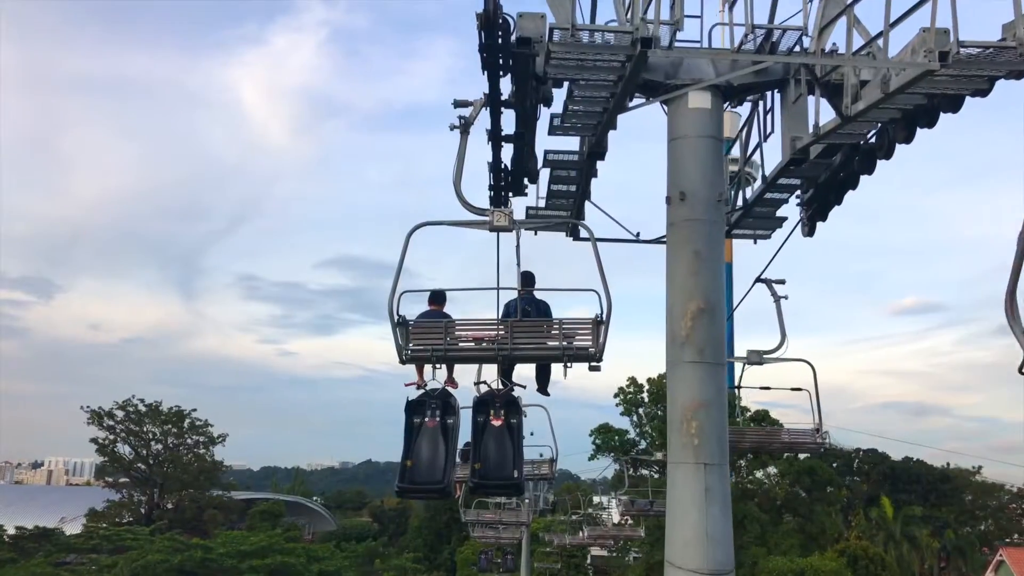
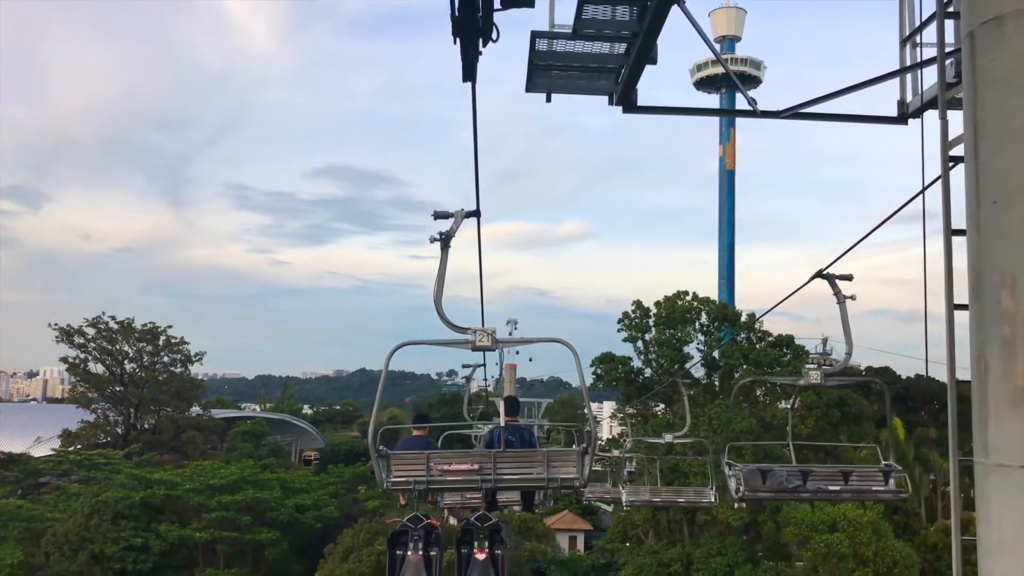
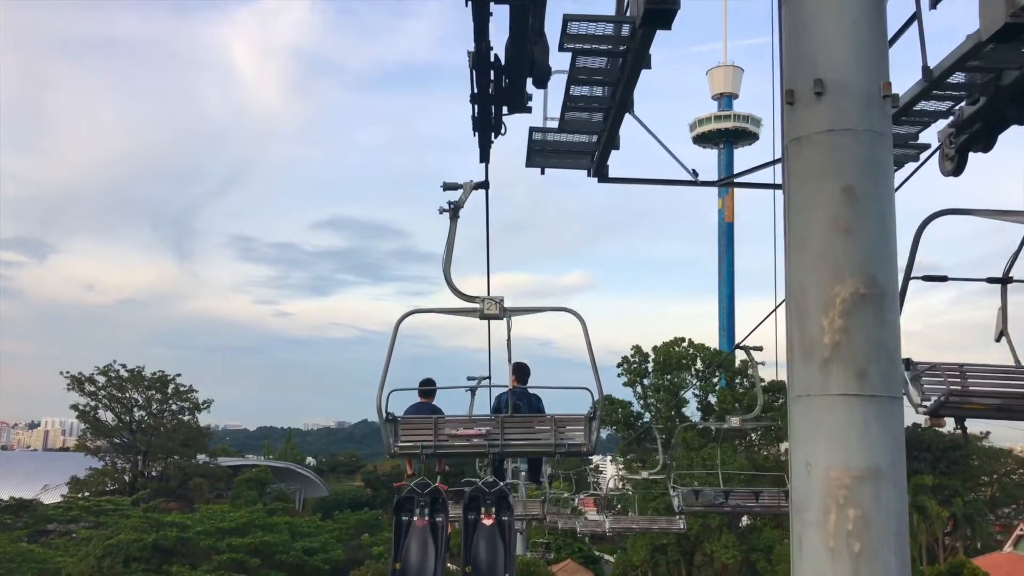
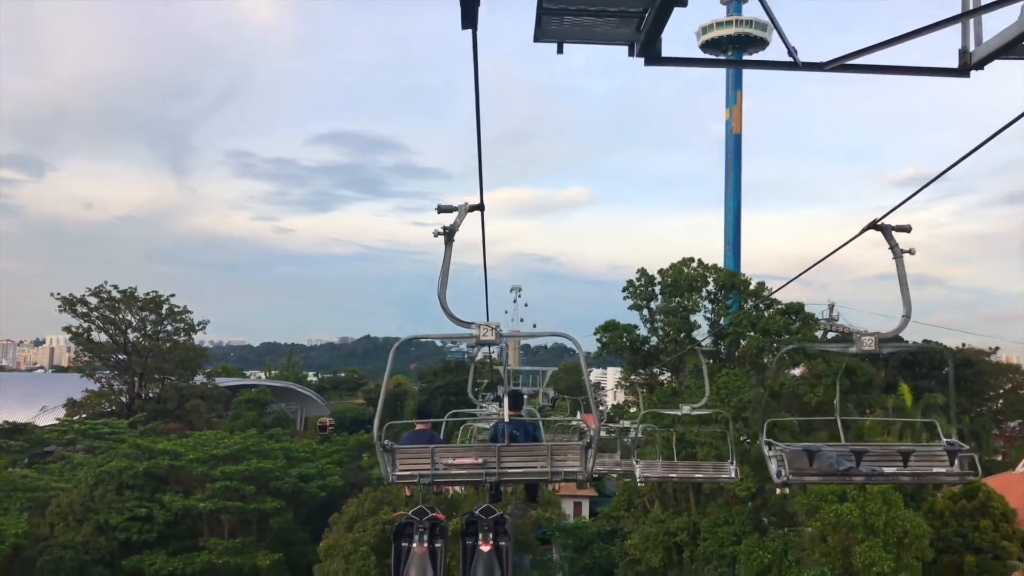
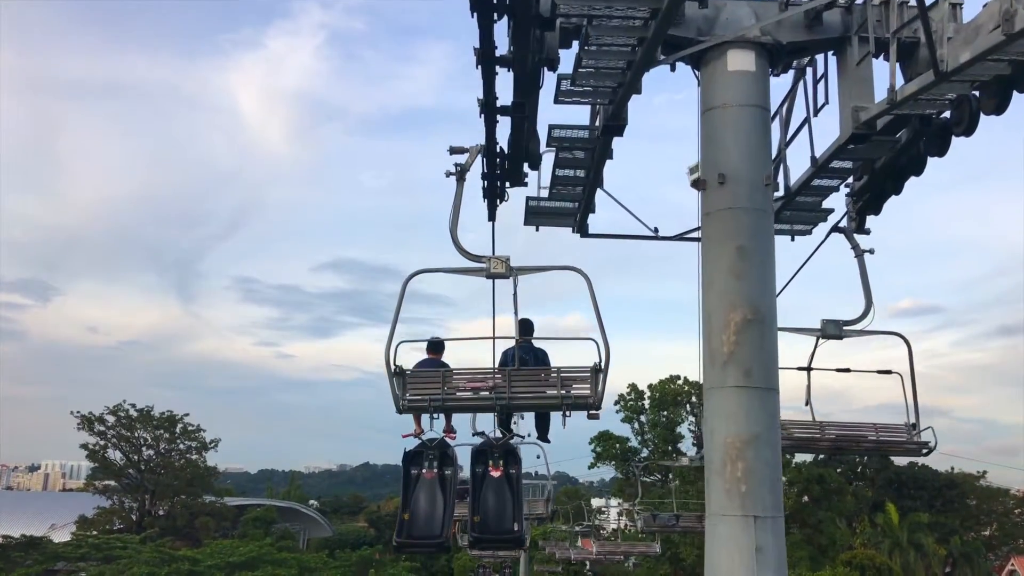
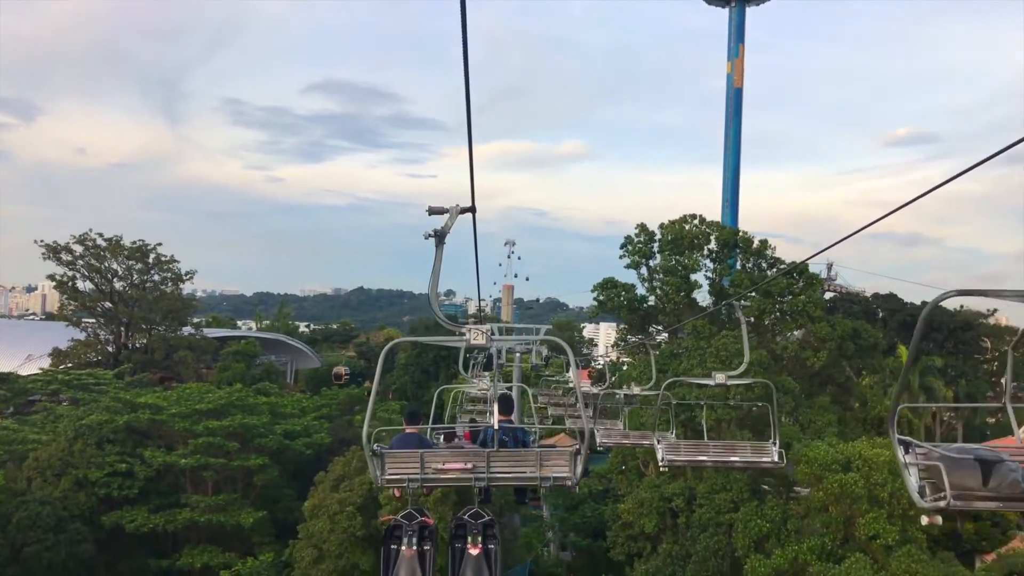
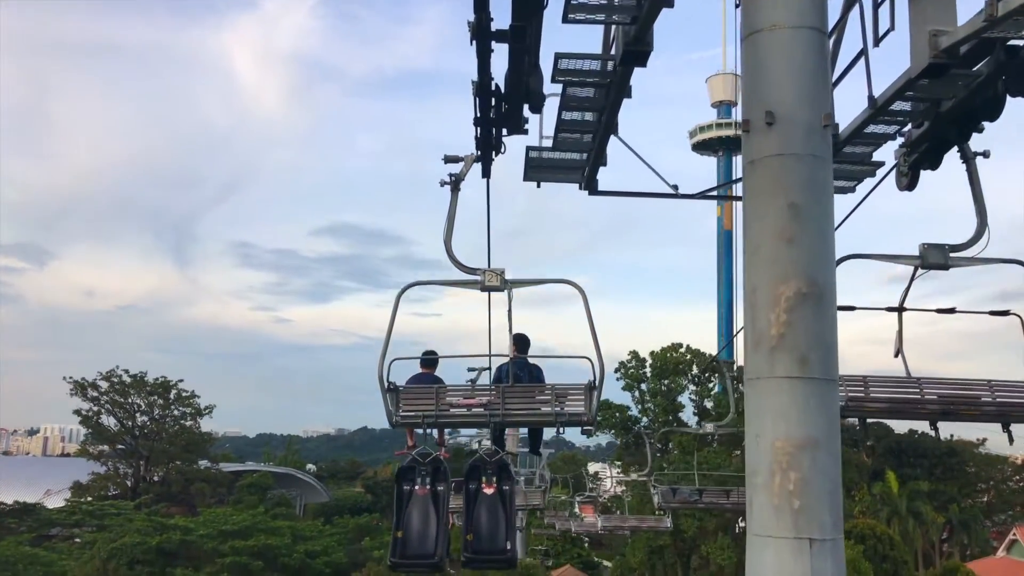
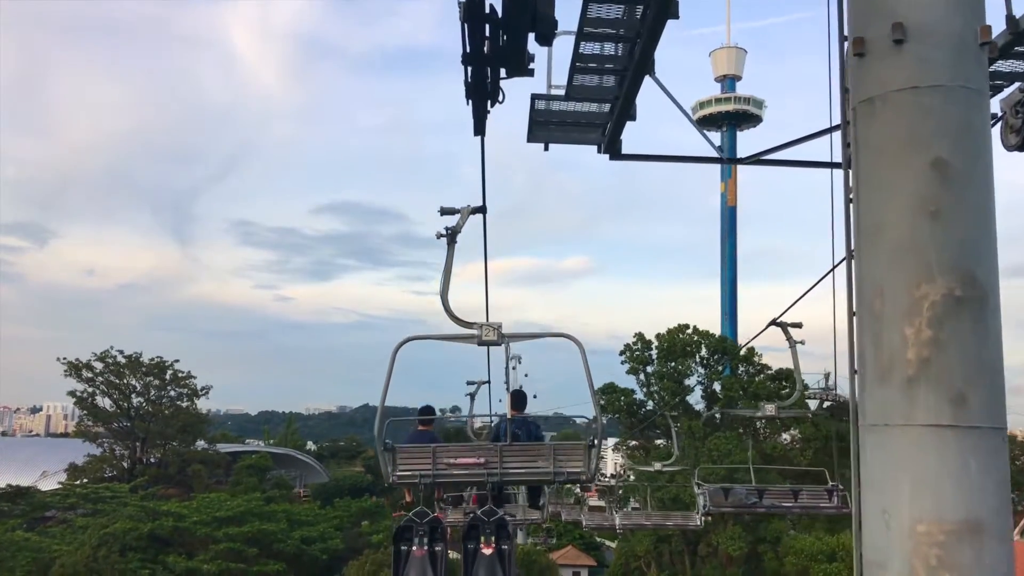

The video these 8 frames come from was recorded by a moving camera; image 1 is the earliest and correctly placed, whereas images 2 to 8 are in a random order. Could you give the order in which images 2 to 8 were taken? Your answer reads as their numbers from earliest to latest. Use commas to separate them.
5, 7, 3, 8, 2, 4, 6
